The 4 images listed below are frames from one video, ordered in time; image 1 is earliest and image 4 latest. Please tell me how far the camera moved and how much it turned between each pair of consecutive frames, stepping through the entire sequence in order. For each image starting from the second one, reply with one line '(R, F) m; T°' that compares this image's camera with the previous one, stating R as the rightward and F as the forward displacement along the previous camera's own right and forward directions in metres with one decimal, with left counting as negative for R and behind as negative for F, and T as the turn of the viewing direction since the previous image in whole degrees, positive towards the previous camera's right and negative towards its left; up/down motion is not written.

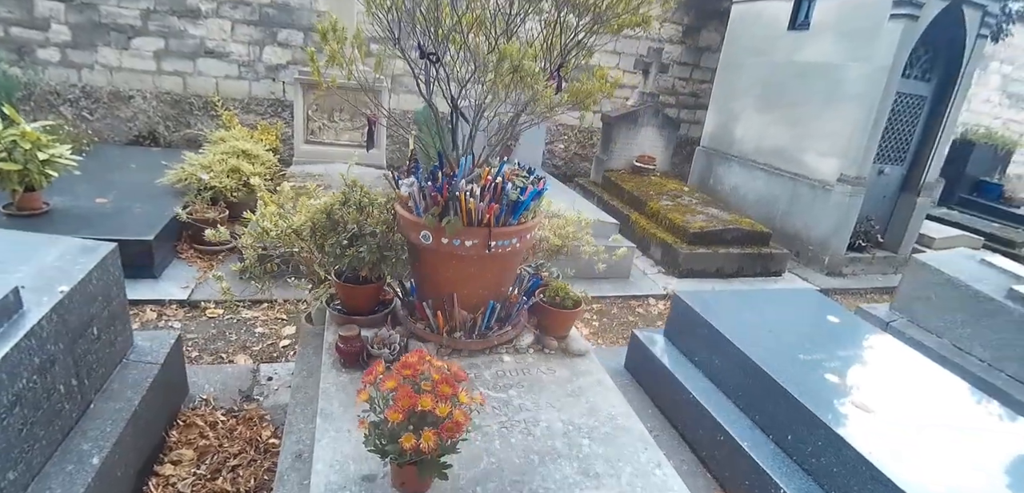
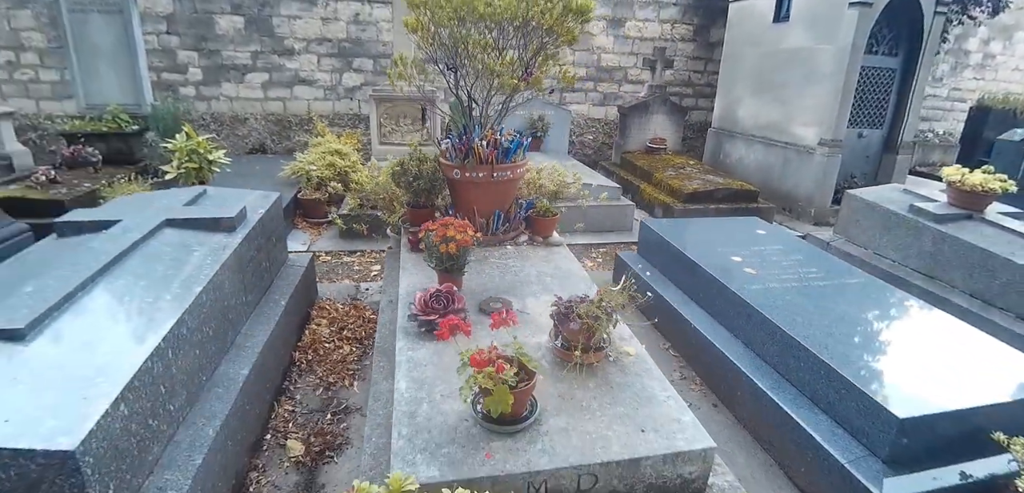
(+0.4, -1.1) m; -7°
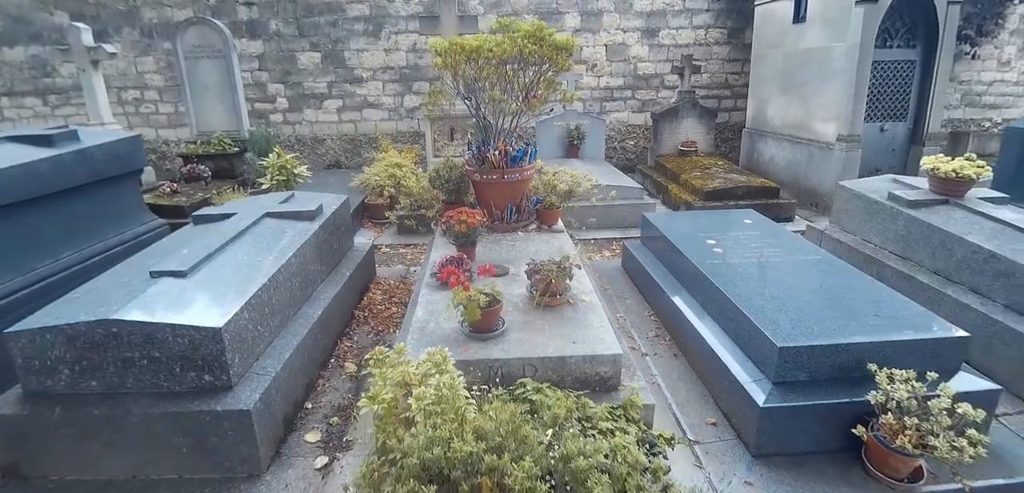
(+0.4, -0.7) m; -7°
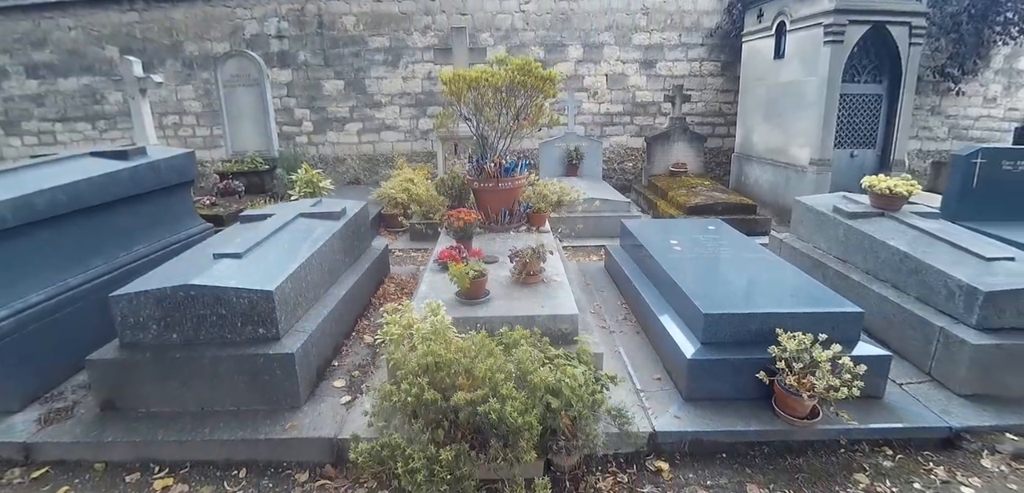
(+0.1, -0.6) m; -1°
